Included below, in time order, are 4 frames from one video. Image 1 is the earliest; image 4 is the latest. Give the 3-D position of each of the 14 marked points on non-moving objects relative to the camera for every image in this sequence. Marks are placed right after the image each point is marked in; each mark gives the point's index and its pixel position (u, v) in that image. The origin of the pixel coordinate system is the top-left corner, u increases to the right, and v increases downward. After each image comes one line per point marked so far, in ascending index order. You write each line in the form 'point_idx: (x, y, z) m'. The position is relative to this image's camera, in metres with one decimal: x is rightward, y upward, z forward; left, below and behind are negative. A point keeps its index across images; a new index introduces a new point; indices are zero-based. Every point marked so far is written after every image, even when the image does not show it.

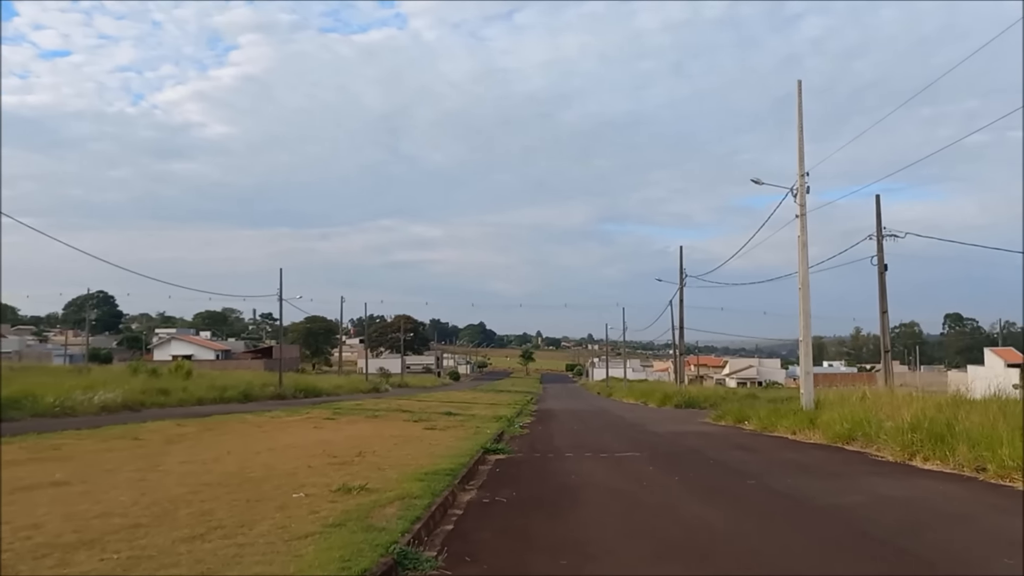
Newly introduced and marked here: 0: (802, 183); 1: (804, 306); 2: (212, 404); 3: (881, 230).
0: (+5.3, +2.0, +14.3) m
1: (+5.9, -0.3, +15.7) m
2: (-7.3, -2.8, +19.1) m
3: (+9.5, +1.5, +20.0) m
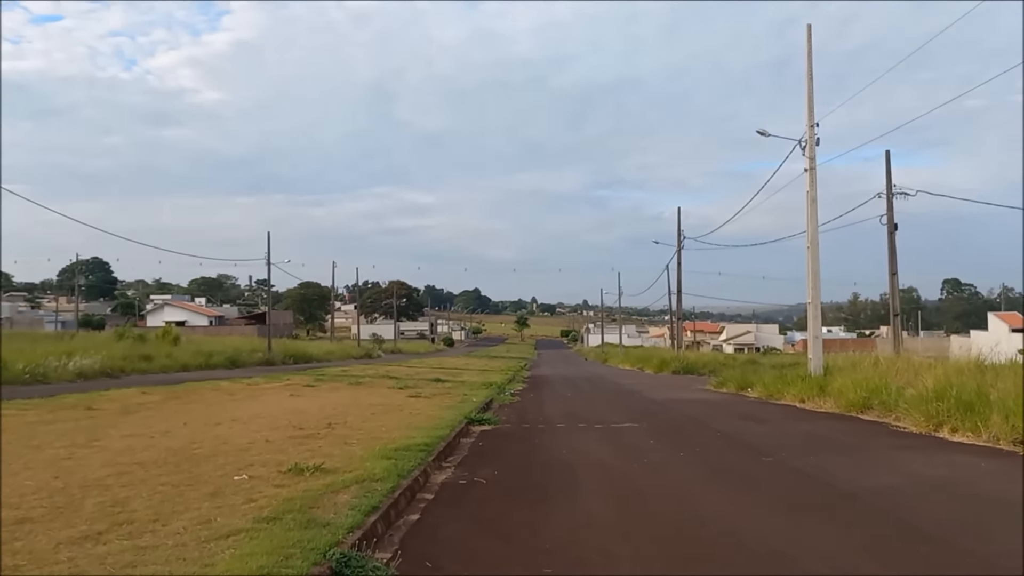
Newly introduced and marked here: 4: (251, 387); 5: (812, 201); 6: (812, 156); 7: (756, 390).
0: (+5.2, +2.7, +13.5) m
1: (+5.8, +0.4, +15.0) m
2: (-7.5, -2.0, +18.4) m
3: (+9.4, +2.4, +19.2) m
4: (-6.1, -2.4, +18.1) m
5: (+5.4, +1.6, +14.1) m
6: (+5.3, +2.3, +13.6) m
7: (+5.6, -2.3, +17.8) m
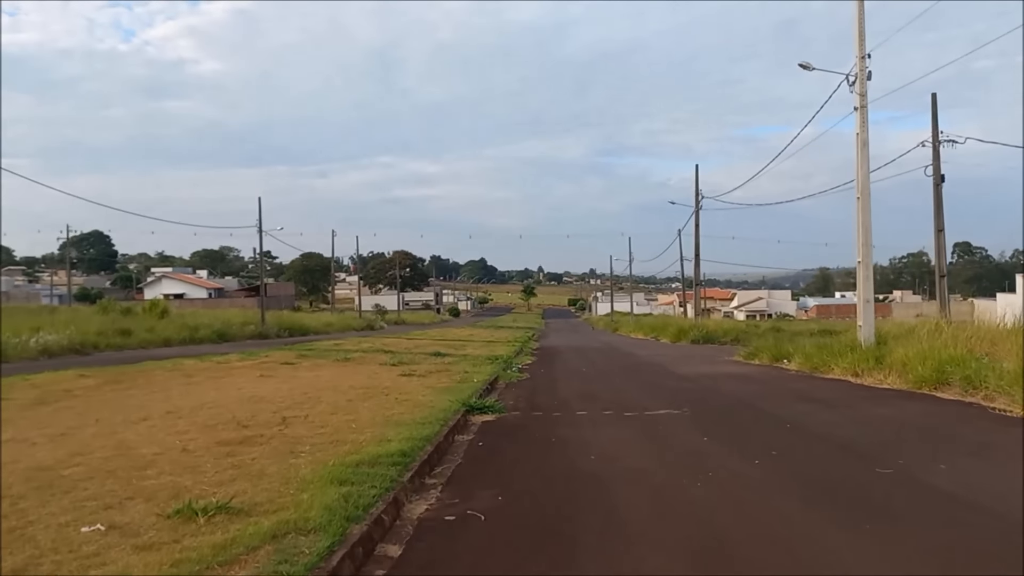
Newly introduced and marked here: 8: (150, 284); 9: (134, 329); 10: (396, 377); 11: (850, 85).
0: (+5.2, +3.3, +11.9) m
1: (+5.9, +1.1, +13.4) m
2: (-7.3, -1.3, +17.1) m
3: (+9.4, +3.3, +17.6) m
4: (-5.9, -1.7, +16.7) m
5: (+5.5, +2.2, +12.5) m
6: (+5.3, +2.9, +12.0) m
7: (+5.8, -1.5, +16.4) m
8: (-9.5, +0.1, +19.9) m
9: (-4.2, -0.5, +8.5) m
10: (-2.5, -1.9, +17.4) m
11: (+8.5, +5.1, +20.0) m
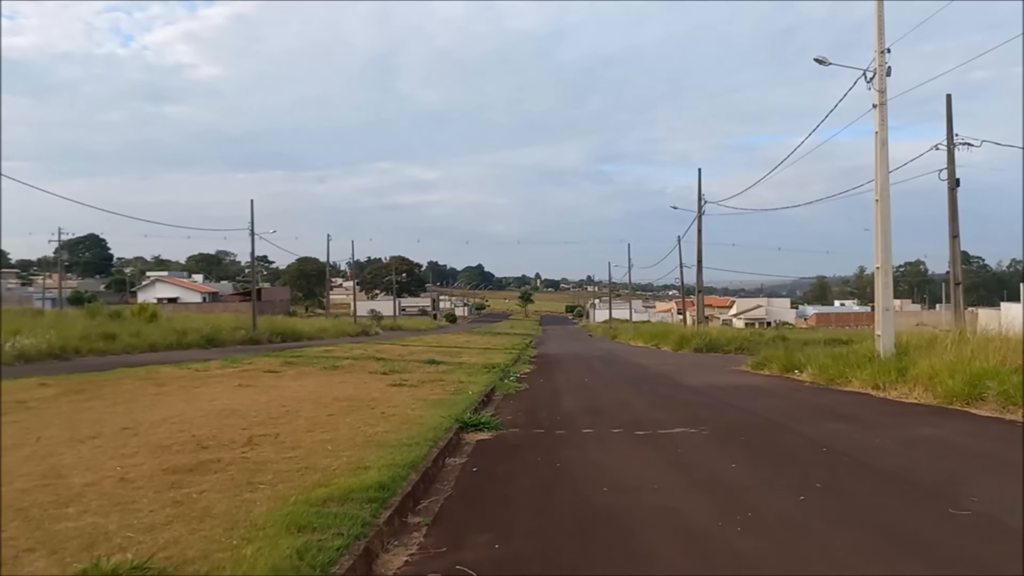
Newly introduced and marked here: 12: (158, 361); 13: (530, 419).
0: (+5.2, +3.2, +11.3) m
1: (+5.8, +1.0, +12.9) m
2: (-7.4, -1.3, +16.4) m
3: (+9.4, +3.2, +17.0) m
4: (-6.0, -1.7, +16.1) m
5: (+5.5, +2.1, +11.9) m
6: (+5.3, +2.8, +11.4) m
7: (+5.7, -1.7, +15.8) m
8: (-9.6, 0.0, +19.2) m
9: (-4.2, -0.5, +7.9) m
10: (-2.6, -2.0, +16.7) m
11: (+8.5, +4.9, +19.5) m
12: (-7.5, -1.5, +16.7) m
13: (+0.1, -2.0, +12.8) m
